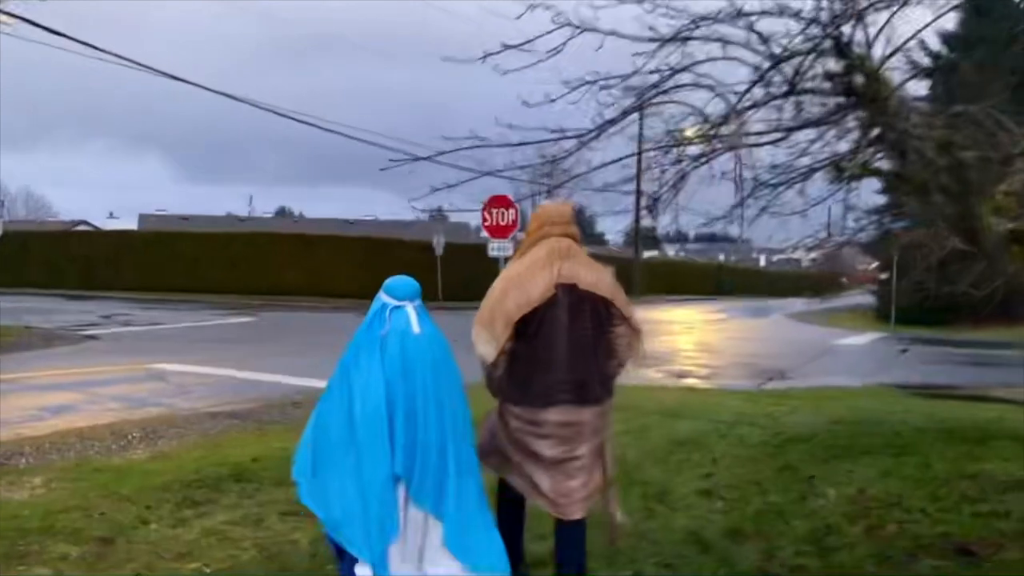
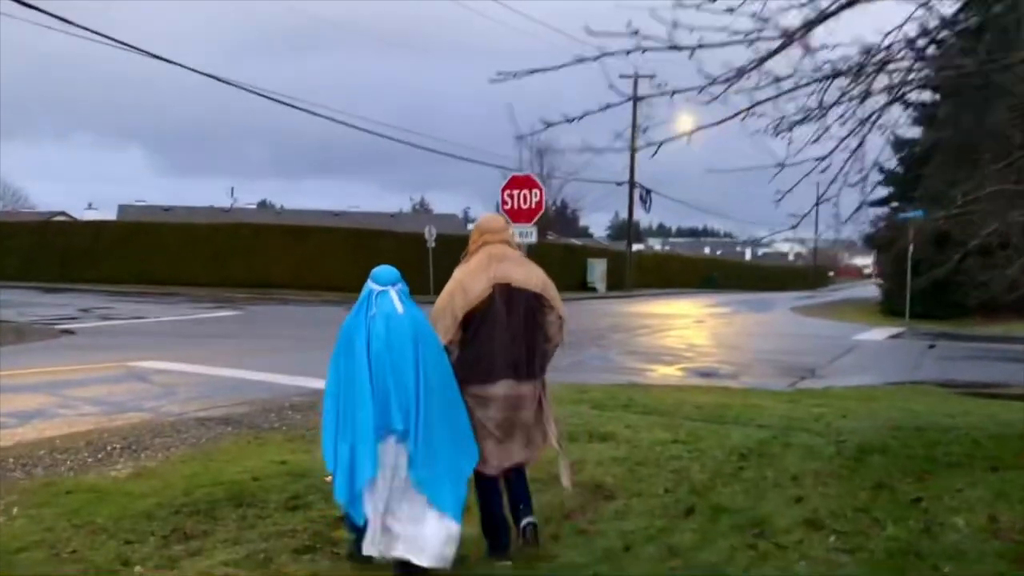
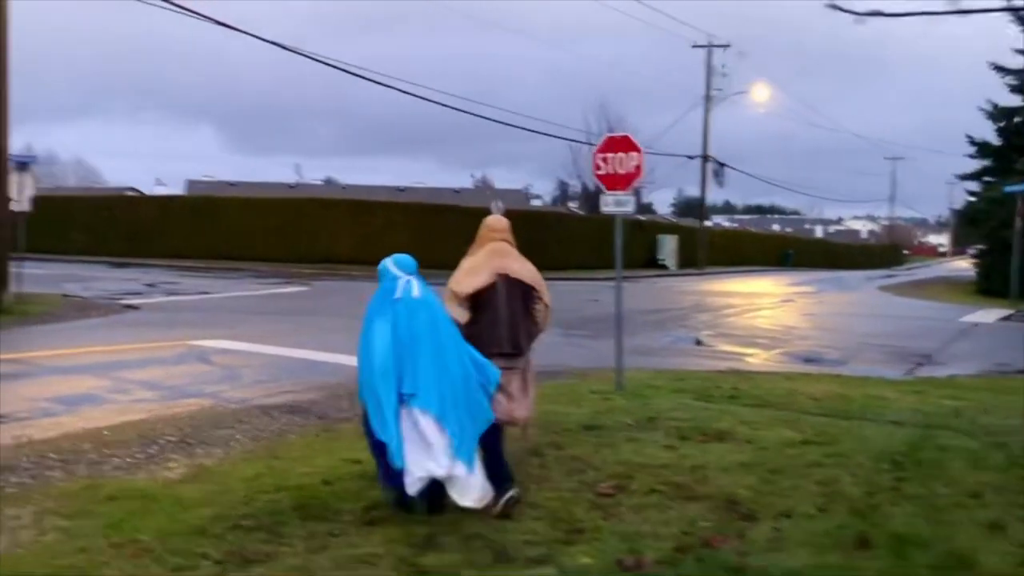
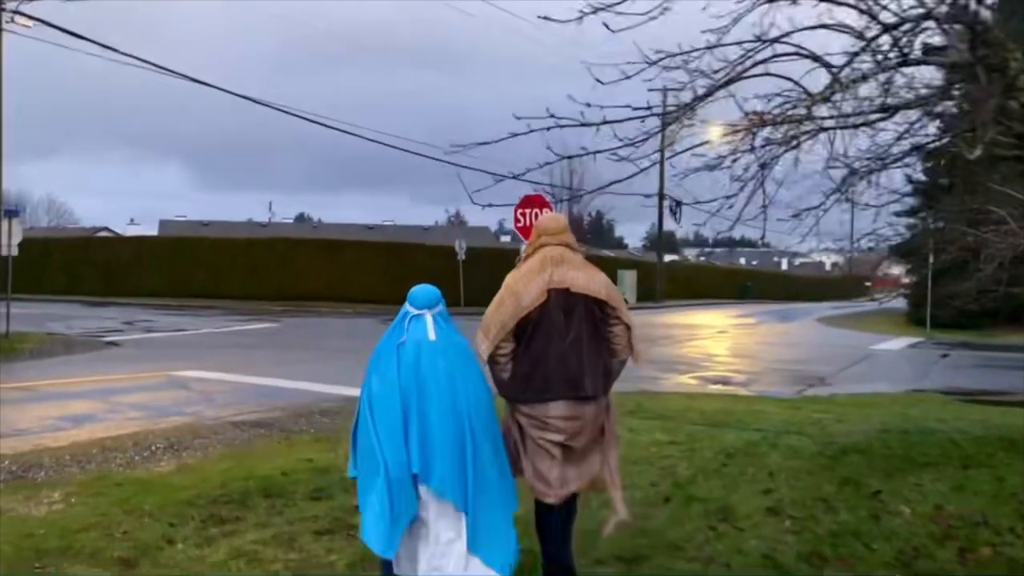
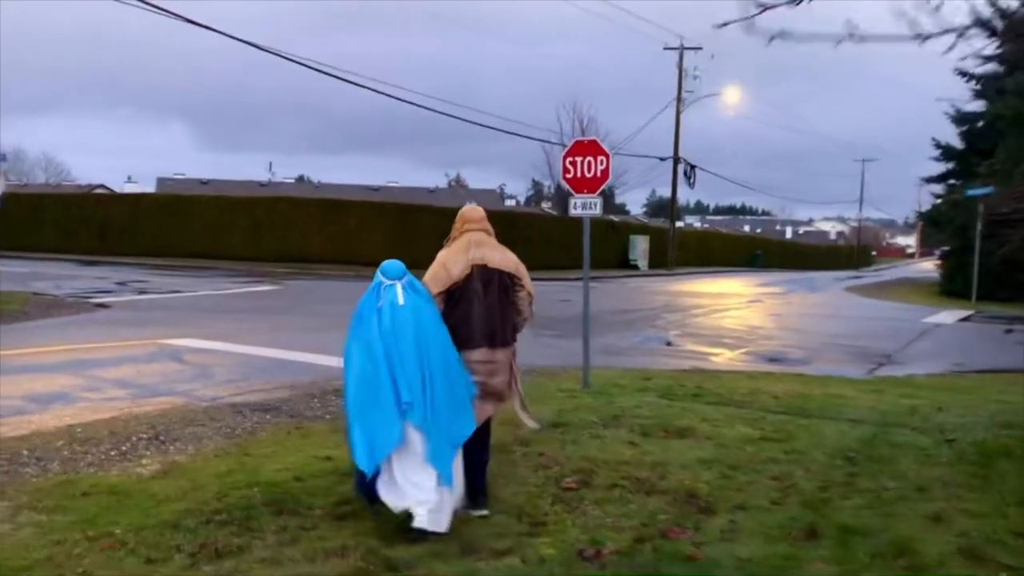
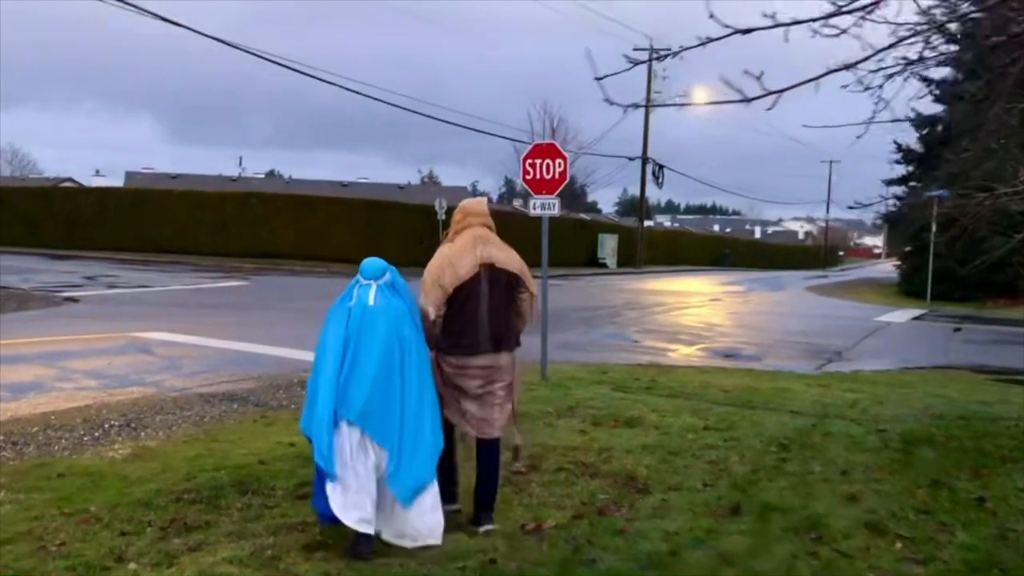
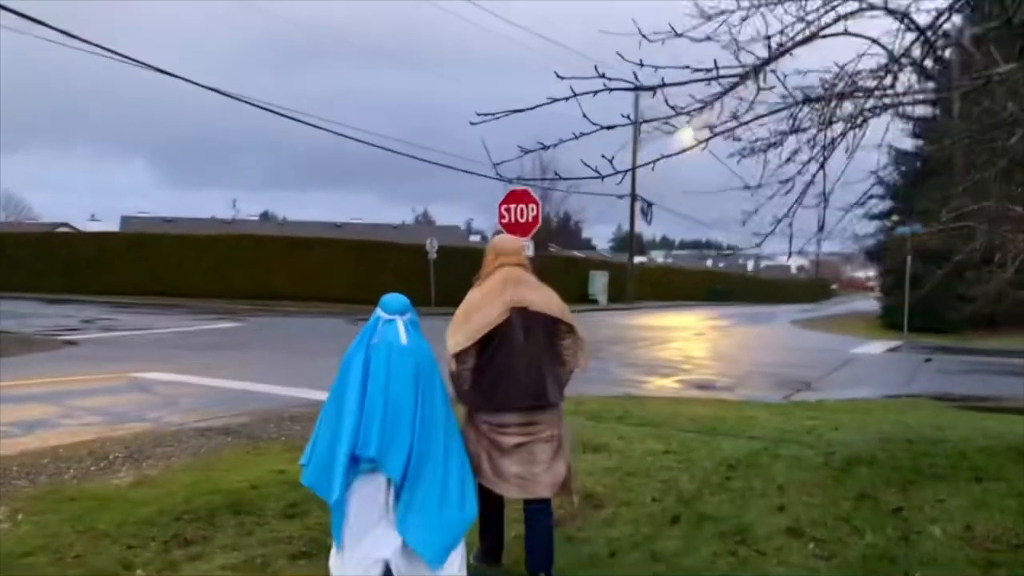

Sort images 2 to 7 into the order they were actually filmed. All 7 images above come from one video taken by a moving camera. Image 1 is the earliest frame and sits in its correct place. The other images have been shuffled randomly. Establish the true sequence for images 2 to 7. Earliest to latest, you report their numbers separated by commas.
4, 7, 2, 6, 5, 3
